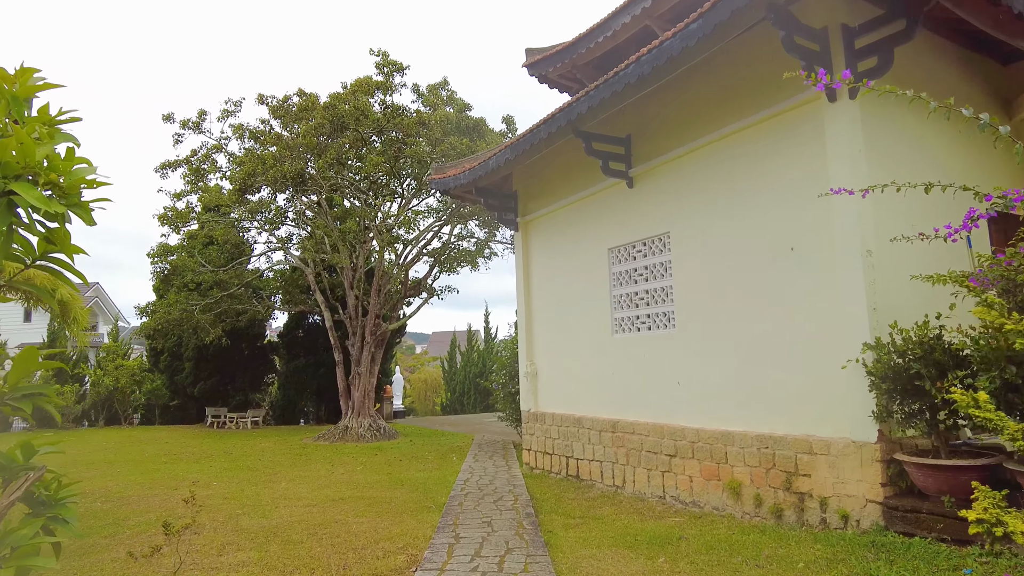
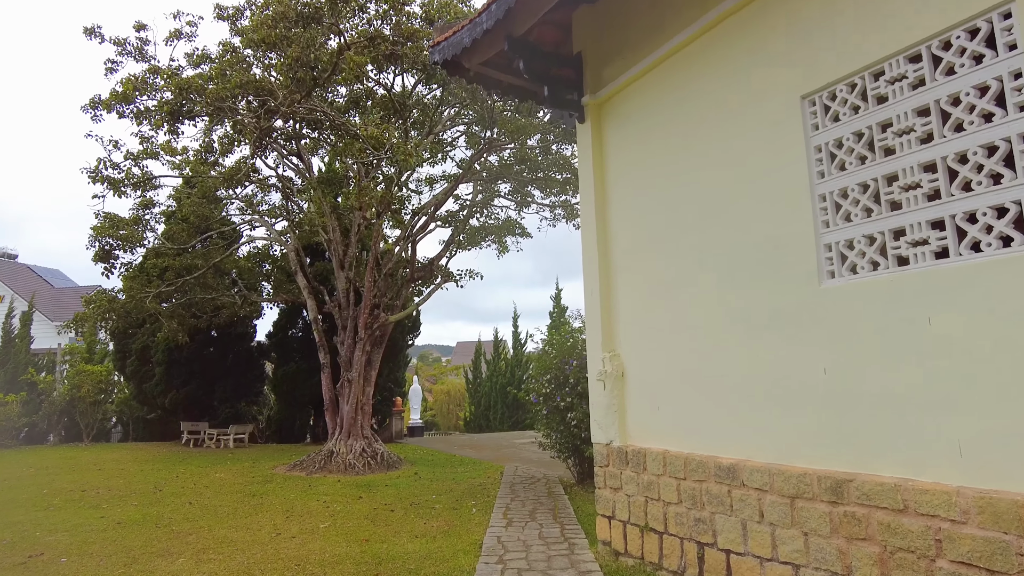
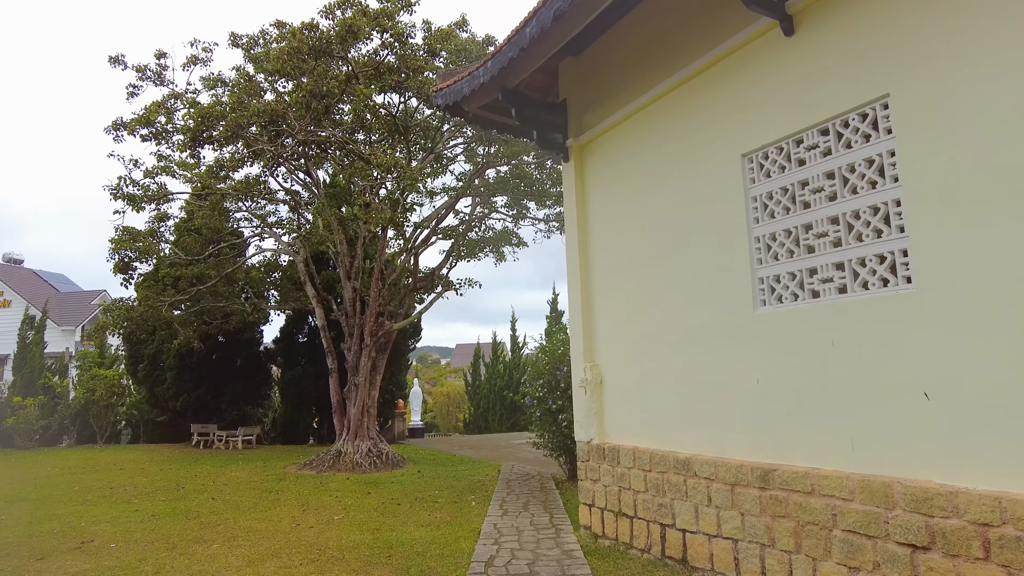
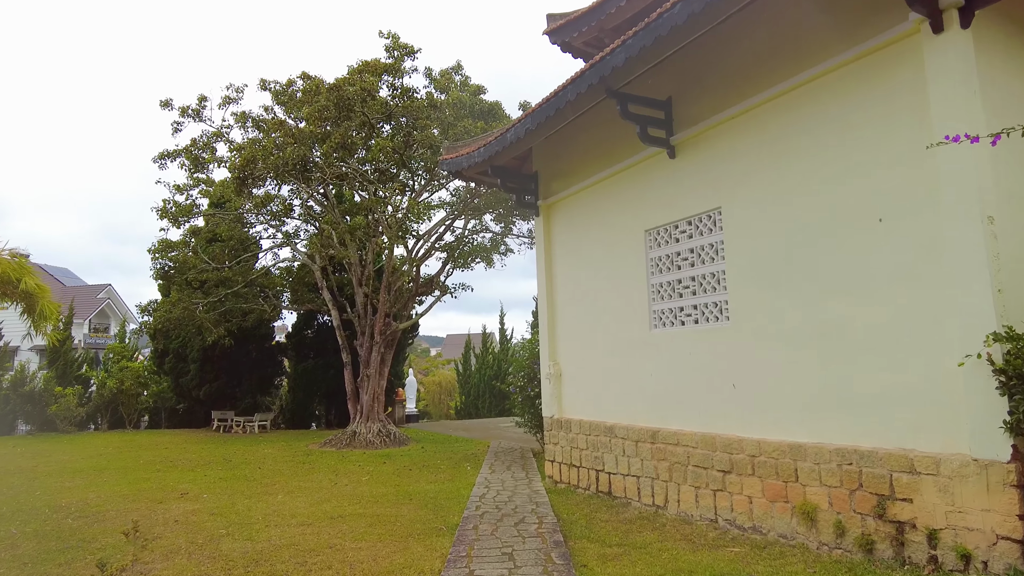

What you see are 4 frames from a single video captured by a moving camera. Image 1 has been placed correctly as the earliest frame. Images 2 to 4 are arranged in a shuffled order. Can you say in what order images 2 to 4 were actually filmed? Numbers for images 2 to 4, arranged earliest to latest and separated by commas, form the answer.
4, 3, 2
